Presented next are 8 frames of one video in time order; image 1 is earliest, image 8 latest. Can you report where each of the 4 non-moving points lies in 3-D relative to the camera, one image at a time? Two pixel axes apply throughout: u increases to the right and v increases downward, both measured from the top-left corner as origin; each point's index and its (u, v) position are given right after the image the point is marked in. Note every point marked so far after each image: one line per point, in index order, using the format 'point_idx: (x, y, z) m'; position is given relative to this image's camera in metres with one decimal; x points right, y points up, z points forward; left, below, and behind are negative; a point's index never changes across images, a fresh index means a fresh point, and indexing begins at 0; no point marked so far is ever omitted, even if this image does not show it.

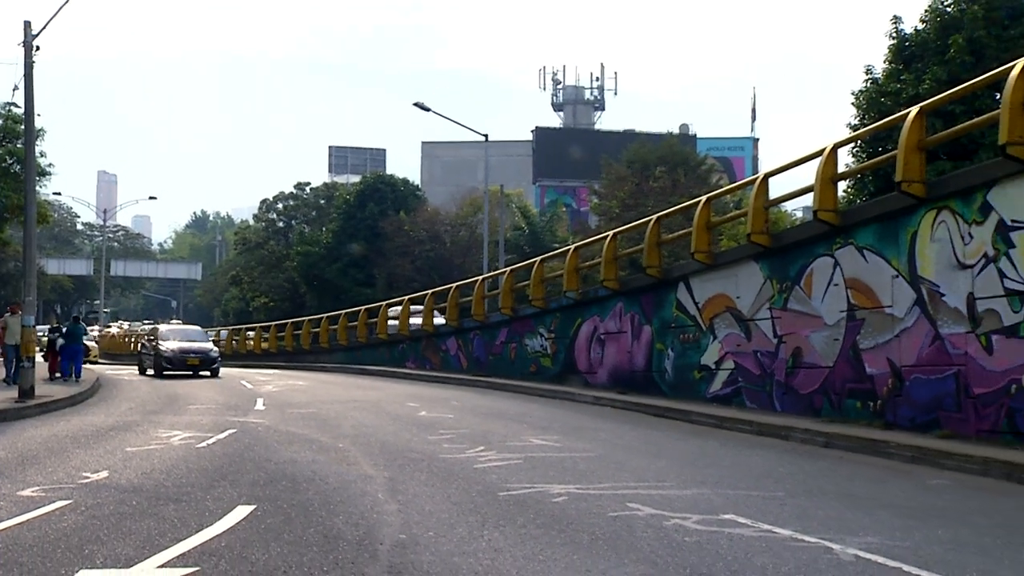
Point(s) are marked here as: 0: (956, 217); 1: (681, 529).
0: (+5.2, +0.8, +12.6) m
1: (+1.7, -2.4, +10.5) m
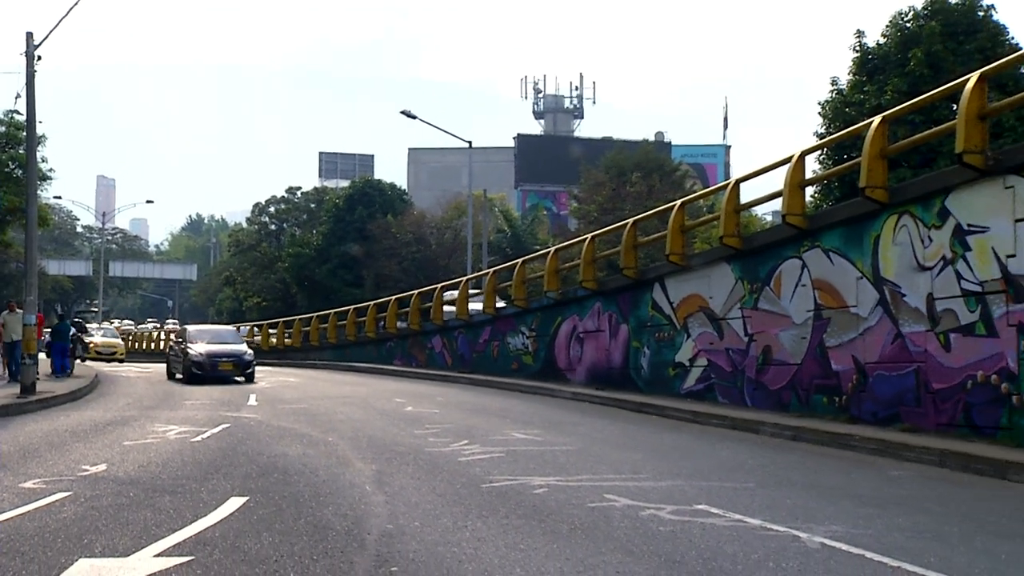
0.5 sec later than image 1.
0: (+5.0, +0.8, +13.2) m
1: (+1.5, -2.4, +11.0) m
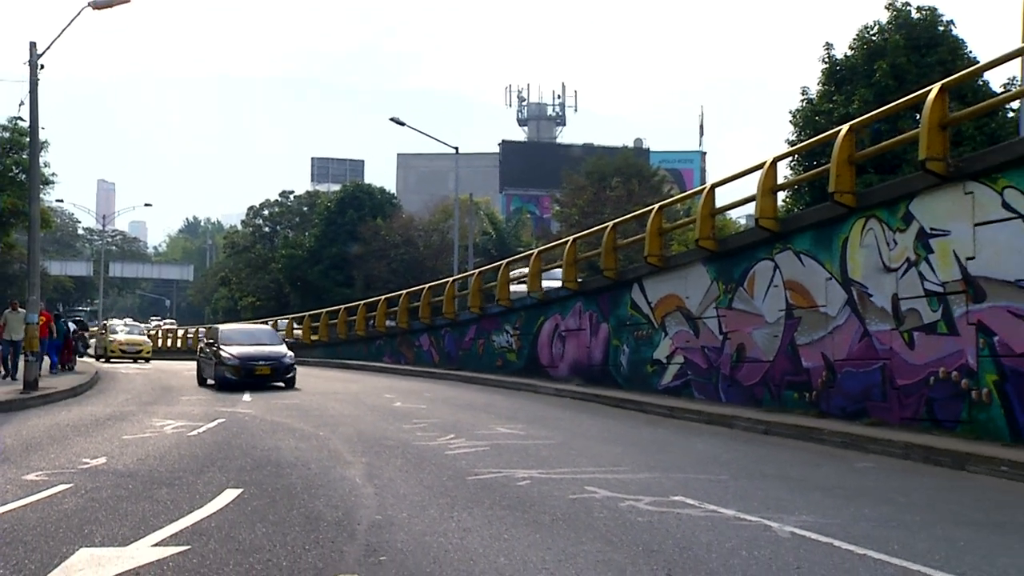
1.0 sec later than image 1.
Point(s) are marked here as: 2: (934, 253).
0: (+4.8, +0.8, +13.8) m
1: (+1.3, -2.4, +11.6) m
2: (+5.1, +0.4, +12.9) m
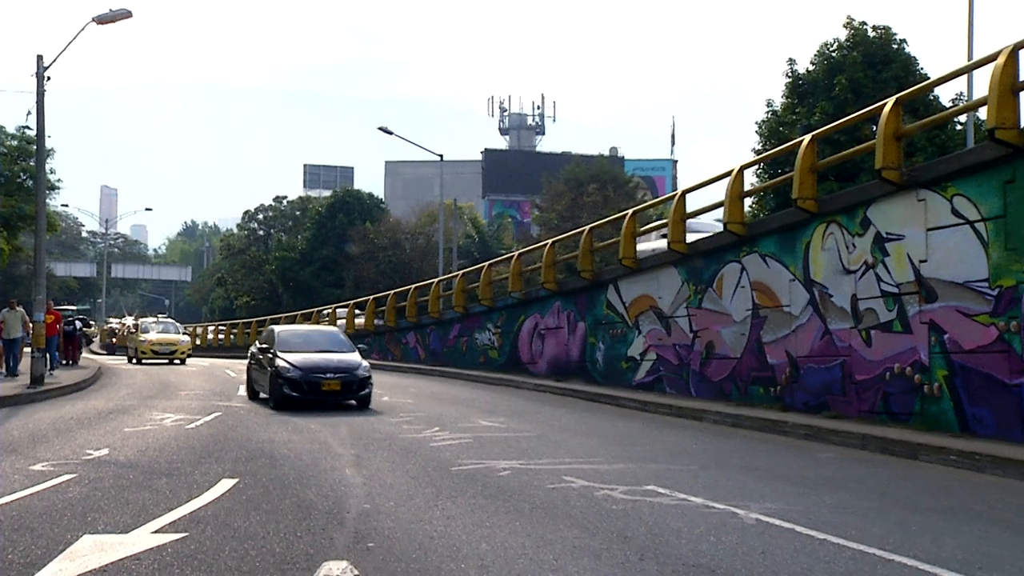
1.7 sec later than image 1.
0: (+4.6, +0.8, +14.6) m
1: (+1.1, -2.4, +12.3) m
2: (+4.9, +0.4, +13.8) m
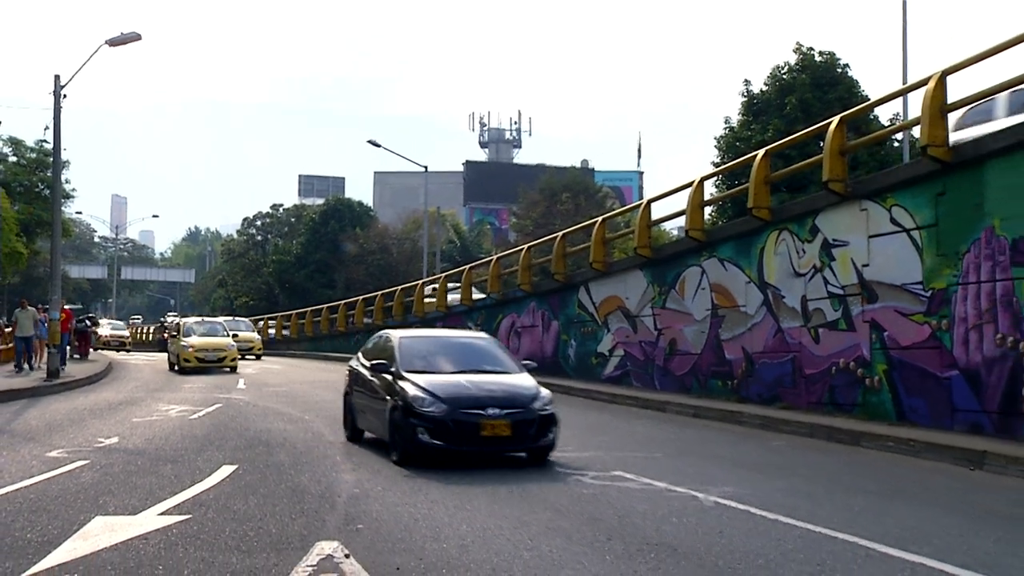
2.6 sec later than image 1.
0: (+4.2, +0.8, +15.8) m
1: (+0.8, -2.5, +13.5) m
2: (+4.6, +0.4, +15.0) m
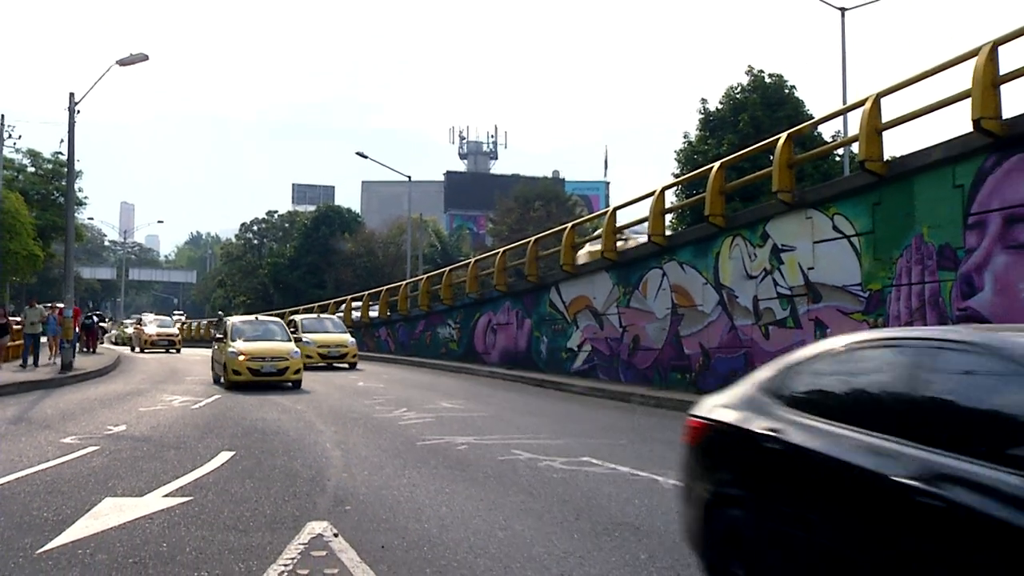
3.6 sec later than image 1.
0: (+3.9, +0.8, +17.2) m
1: (+0.5, -2.5, +14.8) m
2: (+4.2, +0.4, +16.4) m
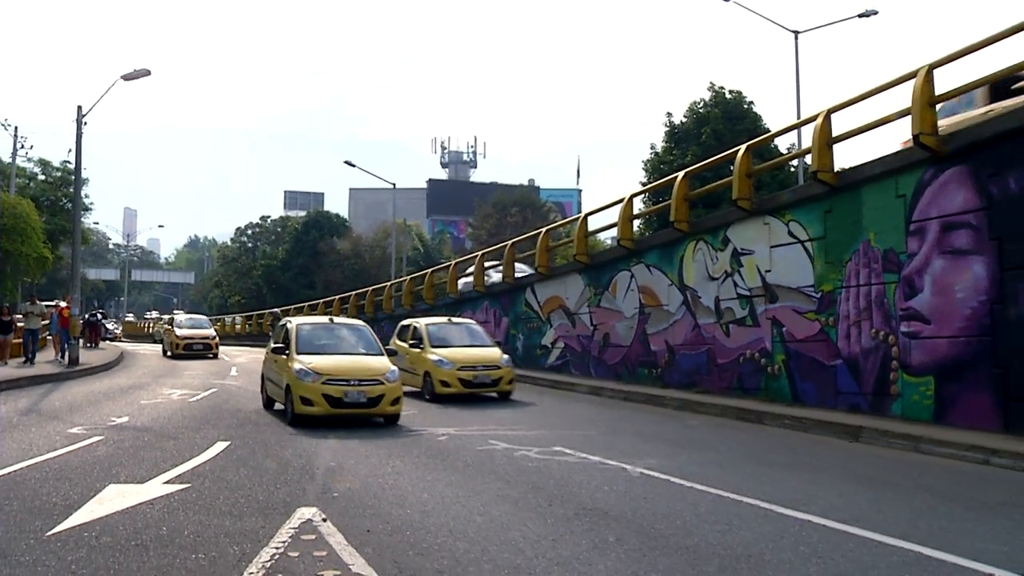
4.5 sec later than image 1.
0: (+3.5, +0.7, +18.4) m
1: (+0.2, -2.5, +15.9) m
2: (+3.9, +0.4, +17.6) m
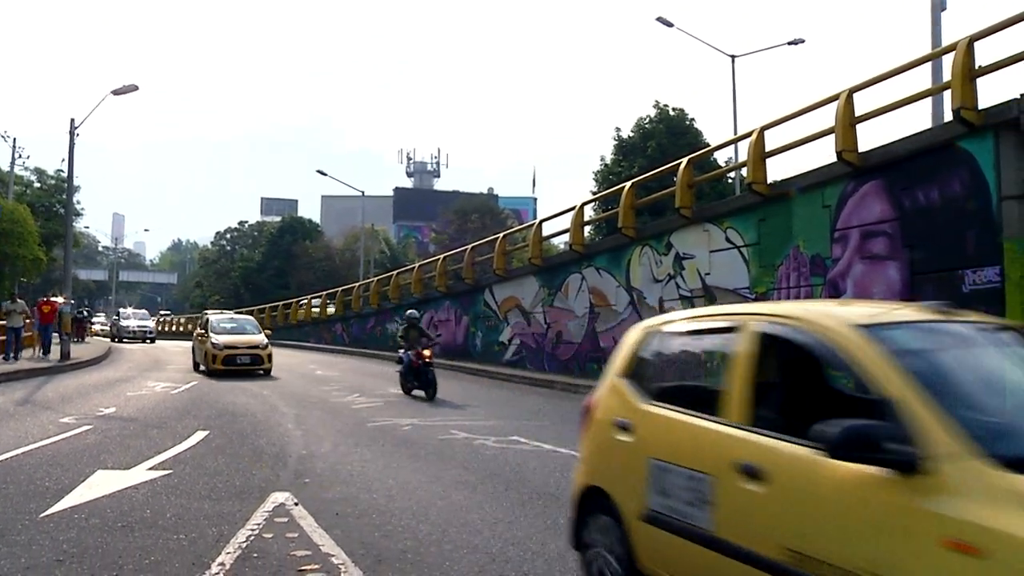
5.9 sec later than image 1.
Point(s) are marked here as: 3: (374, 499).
0: (+2.7, +0.7, +19.9) m
1: (-0.5, -2.5, +17.3) m
2: (+3.2, +0.3, +19.2) m
3: (-1.7, -2.7, +13.7) m
